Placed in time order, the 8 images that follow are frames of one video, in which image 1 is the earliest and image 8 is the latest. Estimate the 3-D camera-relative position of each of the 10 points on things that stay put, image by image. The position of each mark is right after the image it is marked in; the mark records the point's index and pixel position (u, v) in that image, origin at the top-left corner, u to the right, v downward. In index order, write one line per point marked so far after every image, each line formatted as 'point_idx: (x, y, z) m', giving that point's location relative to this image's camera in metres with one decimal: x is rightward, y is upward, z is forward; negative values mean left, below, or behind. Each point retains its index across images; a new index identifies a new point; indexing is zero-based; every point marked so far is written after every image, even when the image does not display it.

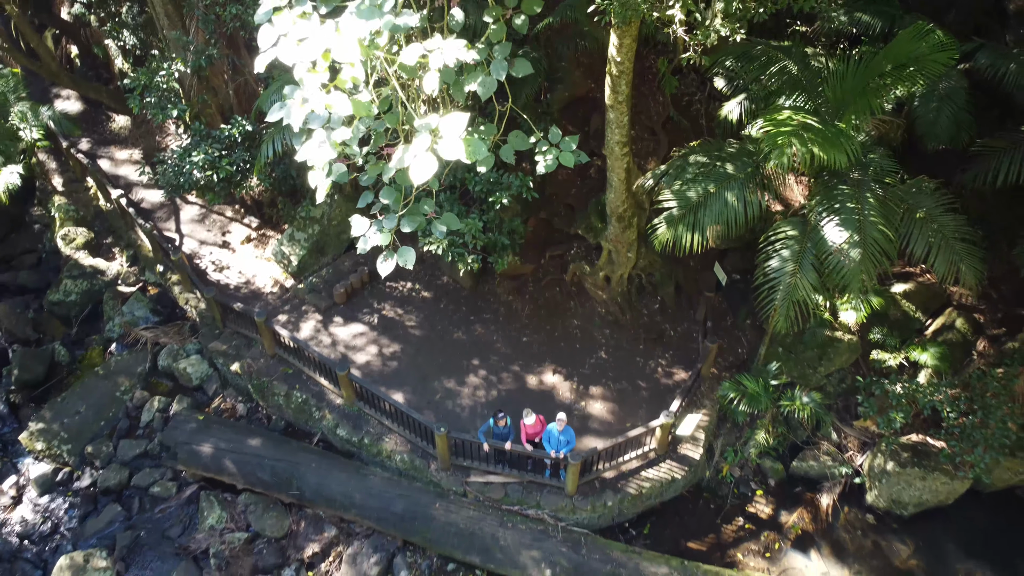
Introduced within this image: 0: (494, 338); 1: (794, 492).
0: (-0.2, -0.5, +8.0) m
1: (+2.5, -1.8, +7.3) m
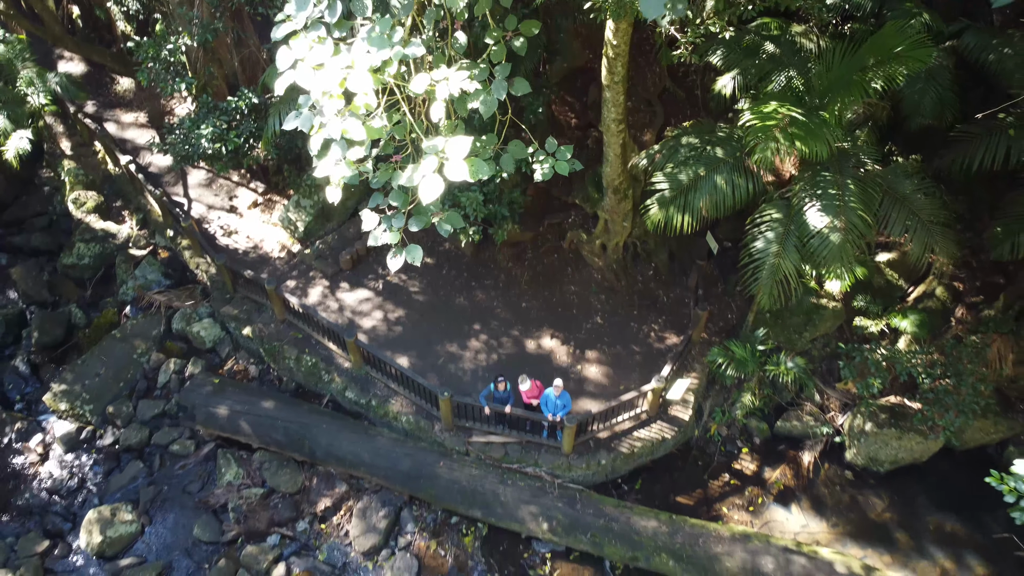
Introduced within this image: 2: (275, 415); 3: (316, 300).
0: (-0.2, -0.2, +8.3) m
1: (+2.5, -1.5, +7.8) m
2: (-2.2, -1.2, +7.7) m
3: (-2.0, -0.1, +8.4) m
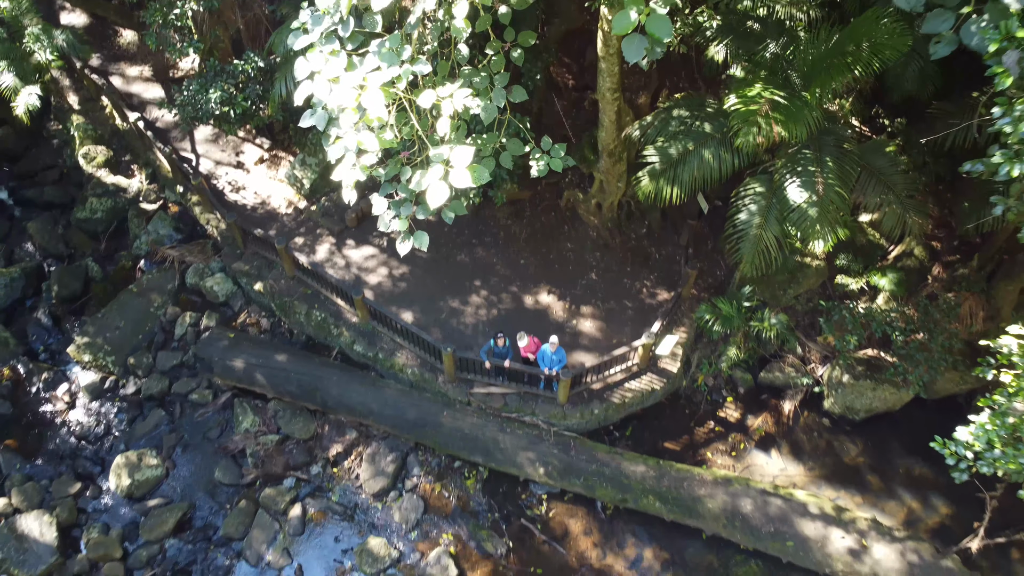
0: (-0.2, +0.3, +8.7) m
1: (+2.5, -1.1, +8.3) m
2: (-2.2, -0.8, +8.2) m
3: (-2.0, +0.3, +8.8) m
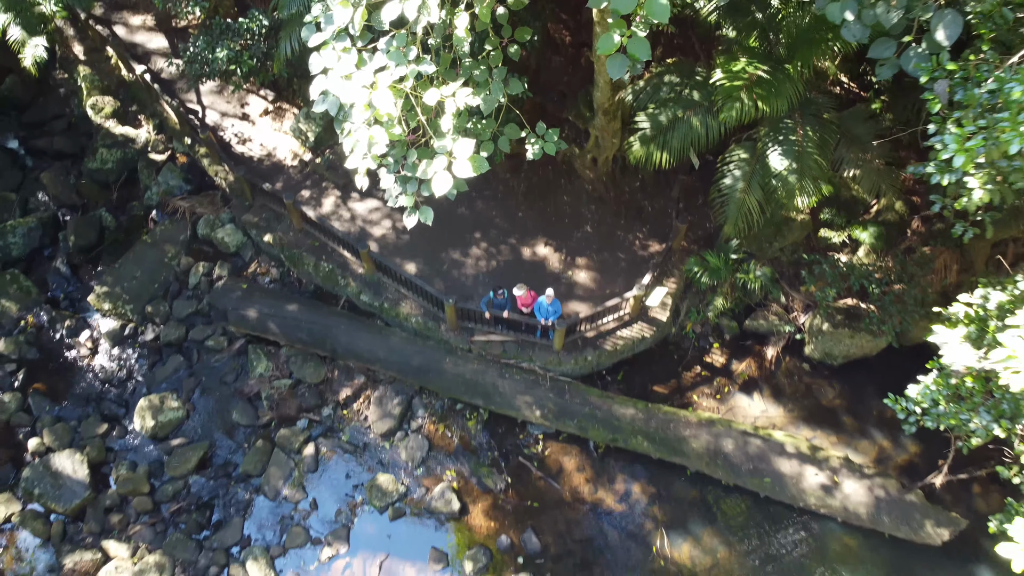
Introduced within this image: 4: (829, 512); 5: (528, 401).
0: (-0.2, +0.8, +9.0) m
1: (+2.5, -0.6, +8.8) m
2: (-2.3, -0.3, +8.6) m
3: (-2.0, +0.9, +9.2) m
4: (+2.9, -2.0, +7.4) m
5: (+0.2, -1.1, +8.1) m
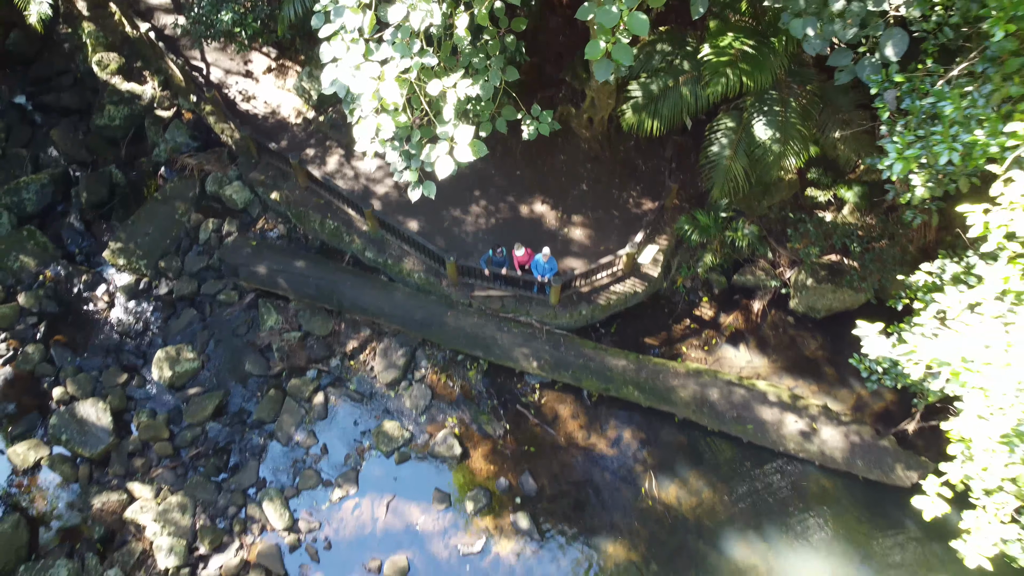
0: (-0.2, +1.4, +9.4) m
1: (+2.5, -0.1, +9.2) m
2: (-2.3, +0.2, +9.0) m
3: (-2.1, +1.4, +9.5) m
4: (+2.9, -1.6, +7.9) m
5: (+0.1, -0.7, +8.5) m
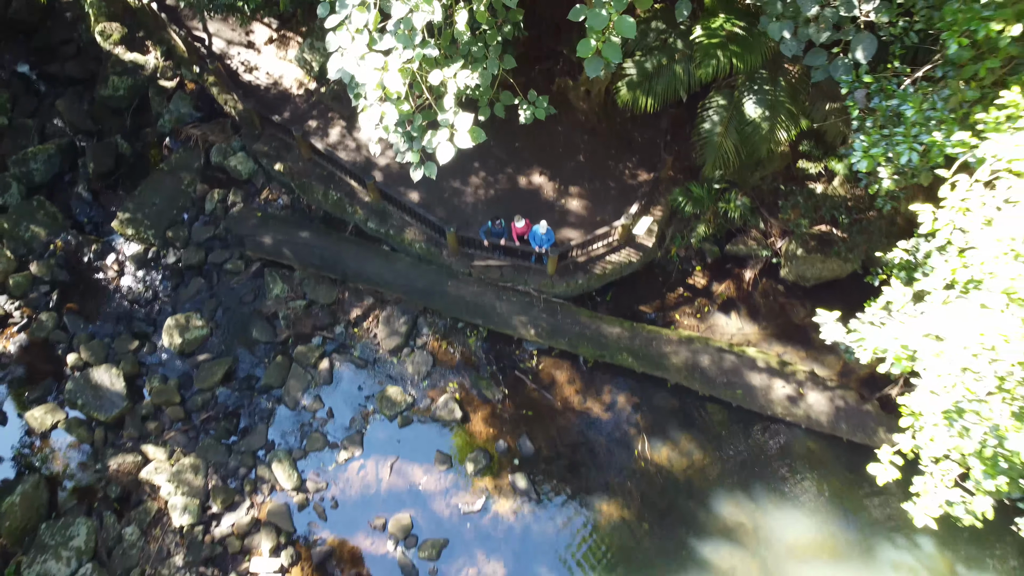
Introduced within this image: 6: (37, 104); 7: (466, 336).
0: (-0.2, +1.7, +9.5) m
1: (+2.5, +0.2, +9.4) m
2: (-2.3, +0.5, +9.3) m
3: (-2.1, +1.8, +9.6) m
4: (+2.9, -1.3, +8.2) m
5: (+0.1, -0.4, +8.8) m
6: (-6.5, +2.5, +11.2) m
7: (-0.5, -0.5, +9.1) m
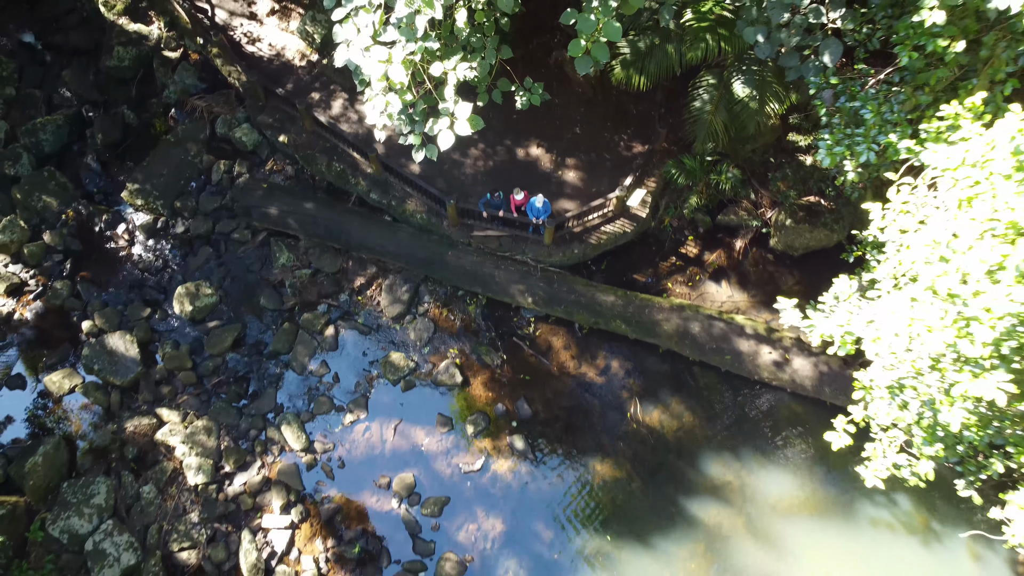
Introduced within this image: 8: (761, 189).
0: (-0.3, +2.1, +9.8) m
1: (+2.5, +0.6, +9.7) m
2: (-2.3, +0.9, +9.5) m
3: (-2.1, +2.1, +9.9) m
4: (+2.8, -1.0, +8.6) m
5: (+0.1, 0.0, +9.2) m
6: (-6.5, +3.0, +11.4) m
7: (-0.5, -0.2, +9.5) m
8: (+2.9, +1.1, +9.4) m
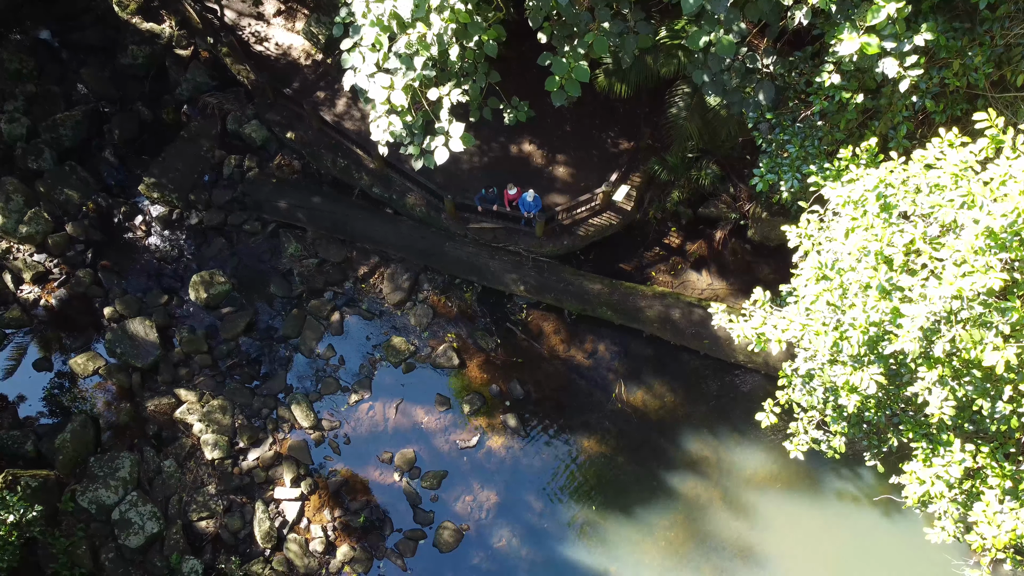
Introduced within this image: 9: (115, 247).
0: (-0.3, +2.2, +10.4) m
1: (+2.4, +0.8, +10.4) m
2: (-2.4, +1.0, +10.2) m
3: (-2.2, +2.3, +10.5) m
4: (+2.8, -0.9, +9.3) m
5: (0.0, +0.1, +9.8) m
6: (-6.6, +3.2, +11.9) m
7: (-0.6, 0.0, +10.1) m
8: (+2.8, +1.3, +10.0) m
9: (-5.2, +0.5, +10.6) m
